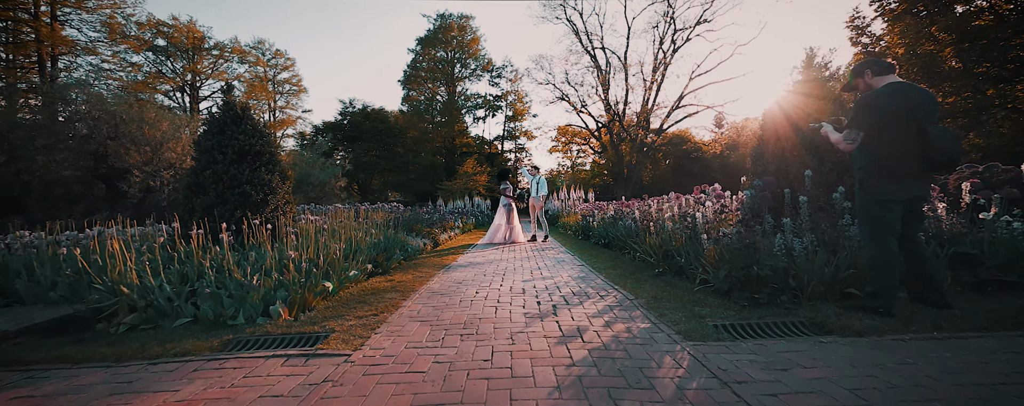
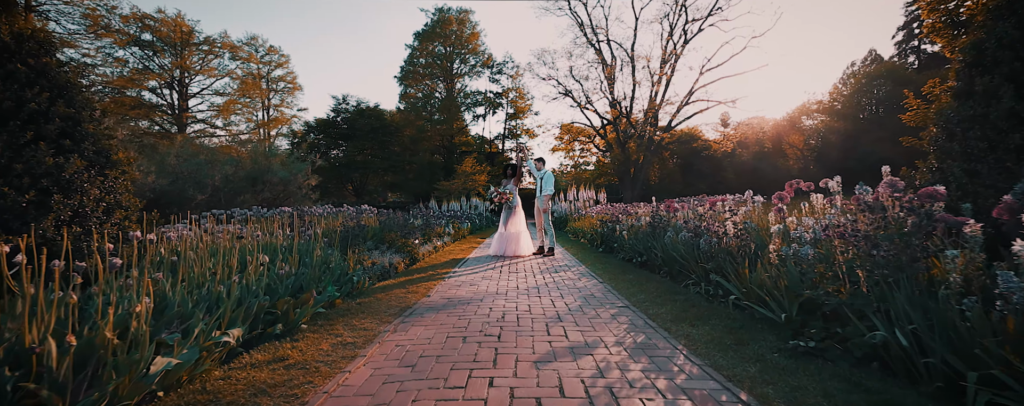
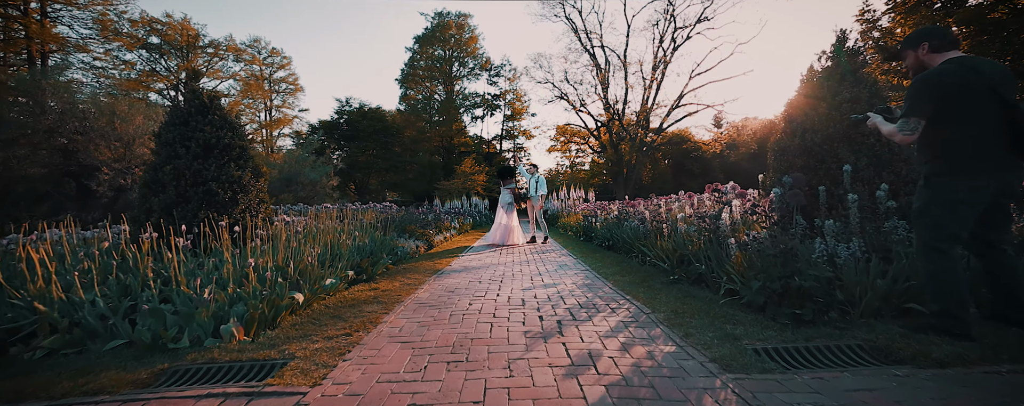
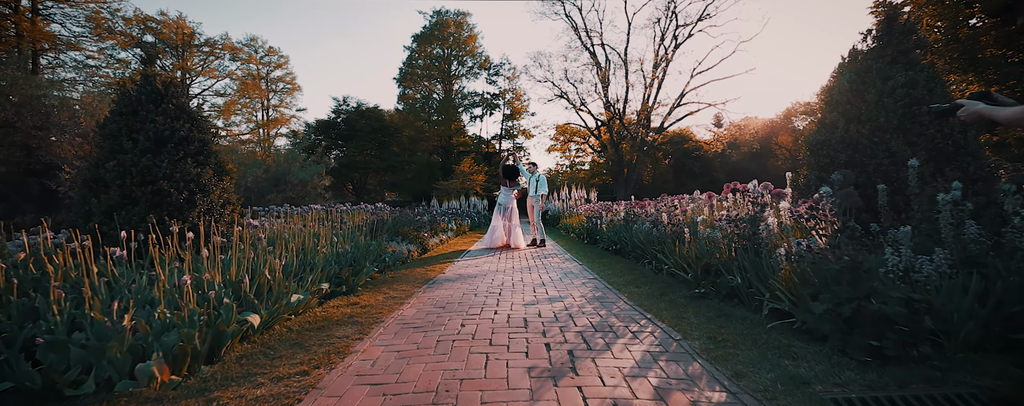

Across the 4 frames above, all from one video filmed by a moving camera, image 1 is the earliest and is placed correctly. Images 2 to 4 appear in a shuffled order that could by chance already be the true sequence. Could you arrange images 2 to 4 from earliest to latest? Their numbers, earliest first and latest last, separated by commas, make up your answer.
3, 4, 2
